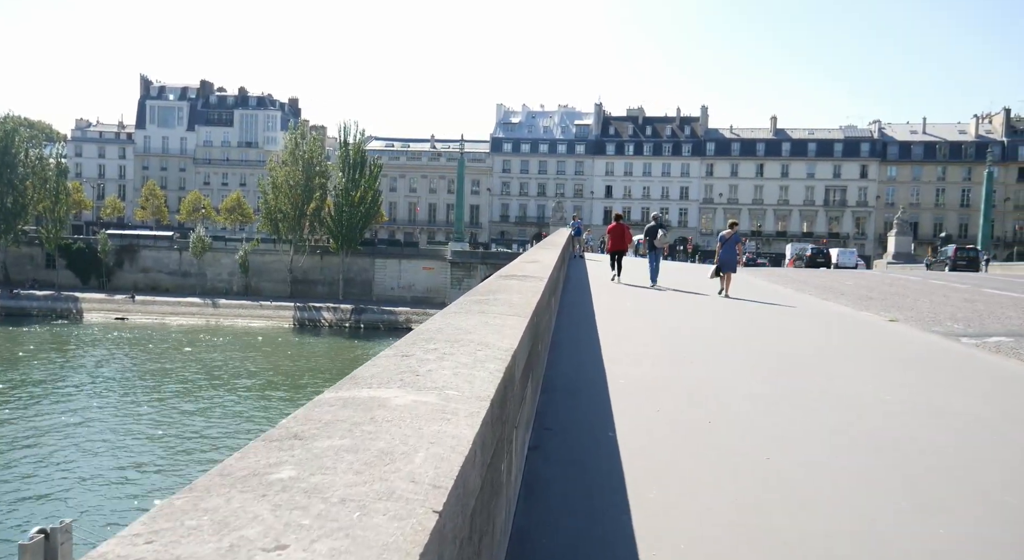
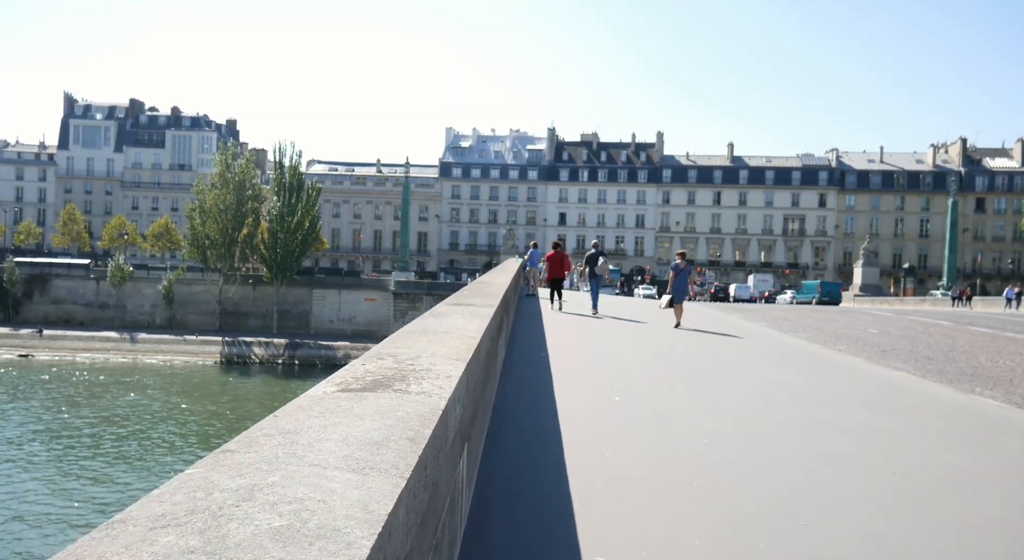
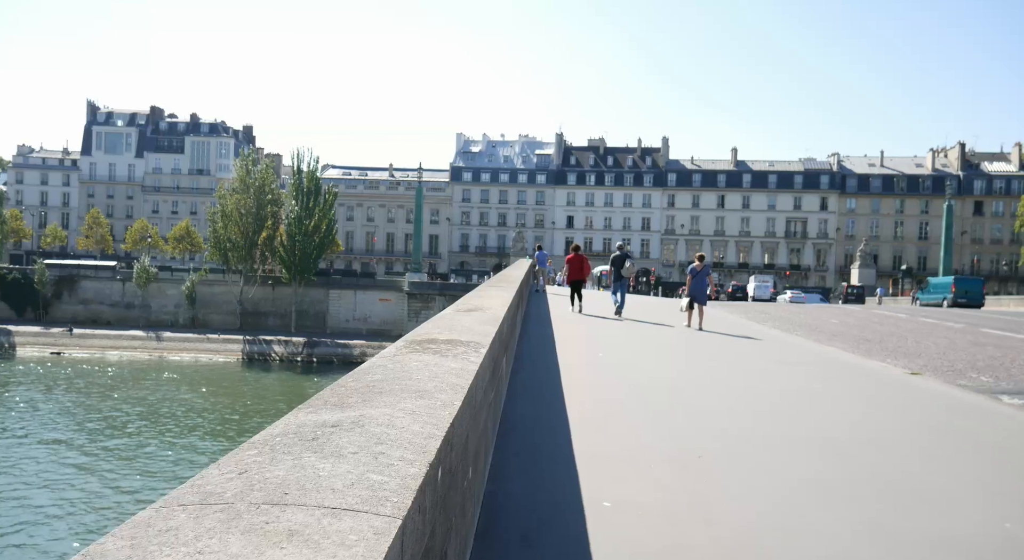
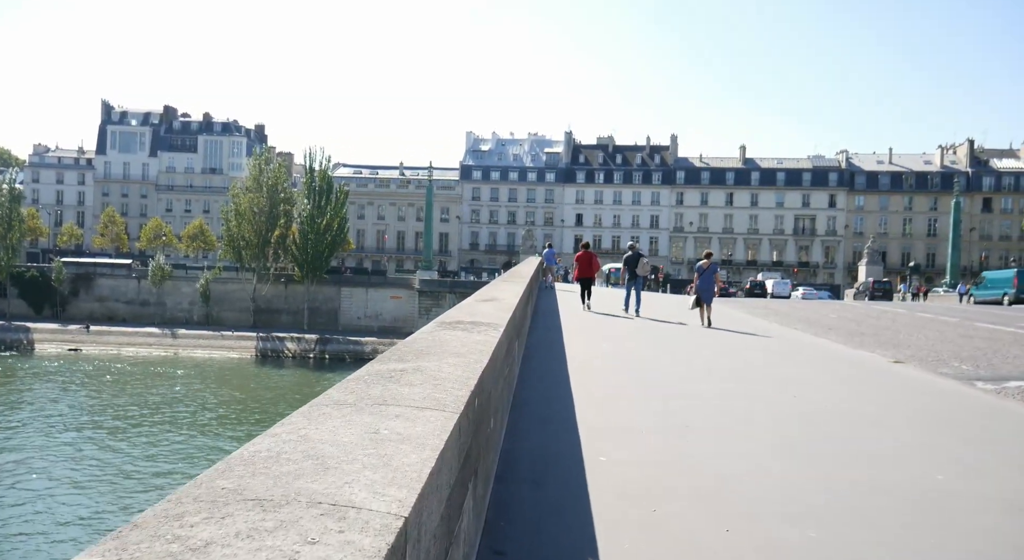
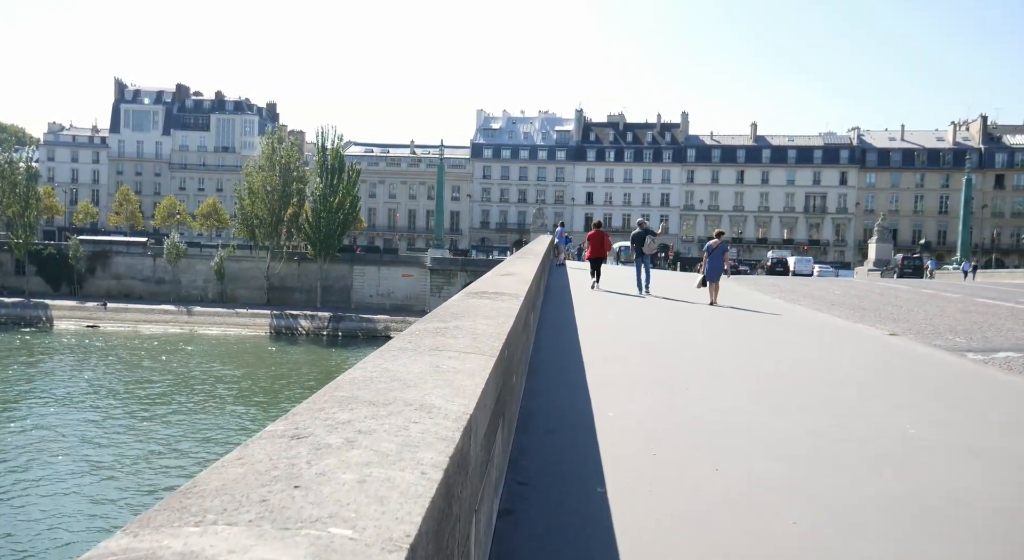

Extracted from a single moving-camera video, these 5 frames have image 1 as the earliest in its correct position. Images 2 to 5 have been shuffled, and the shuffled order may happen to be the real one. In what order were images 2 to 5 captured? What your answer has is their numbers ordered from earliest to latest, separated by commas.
5, 4, 3, 2
